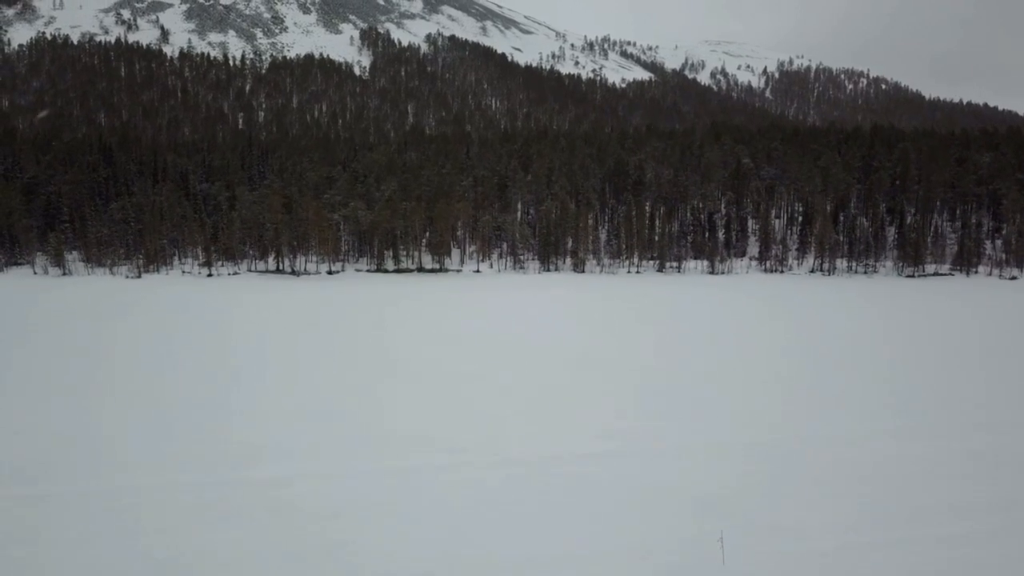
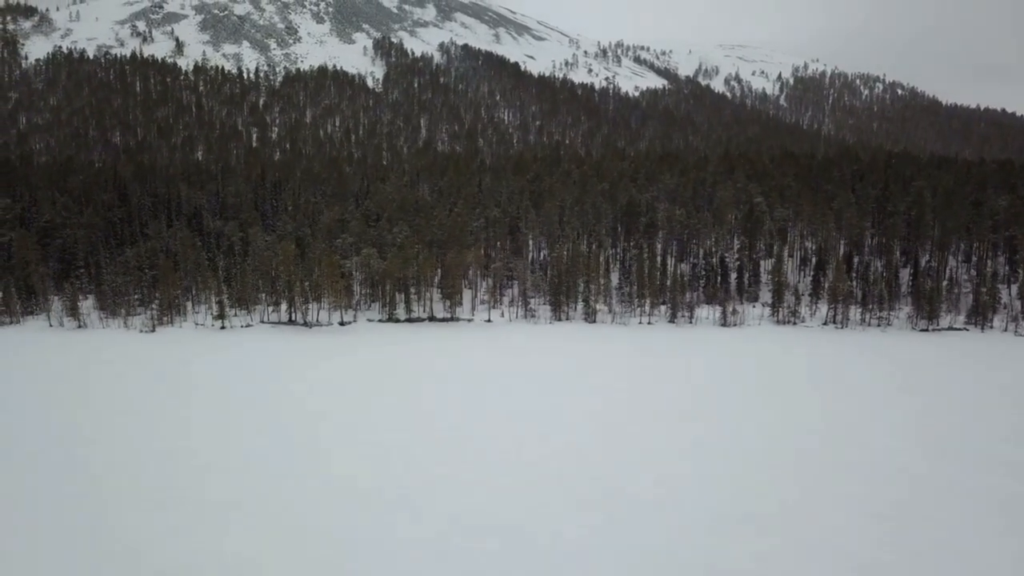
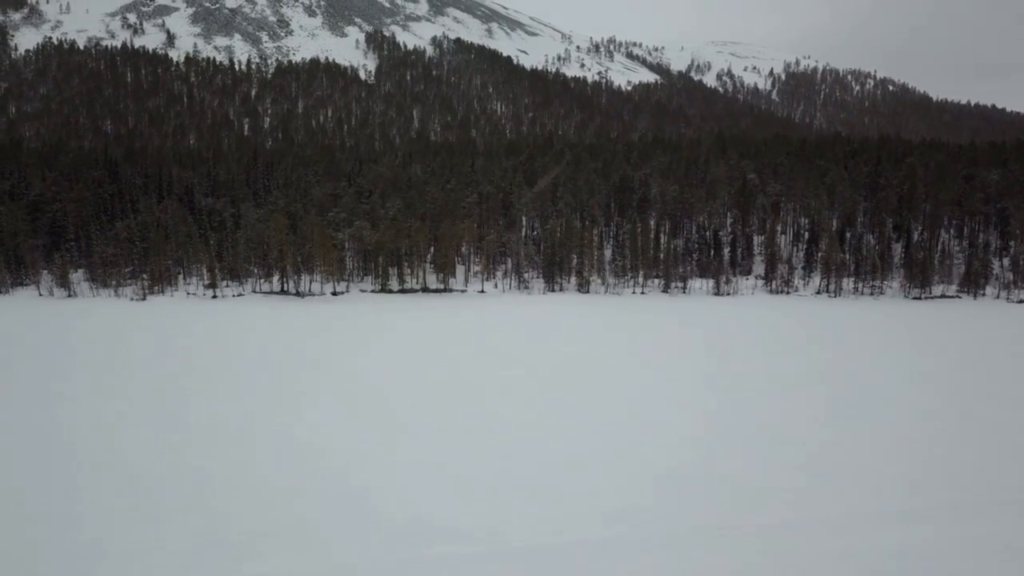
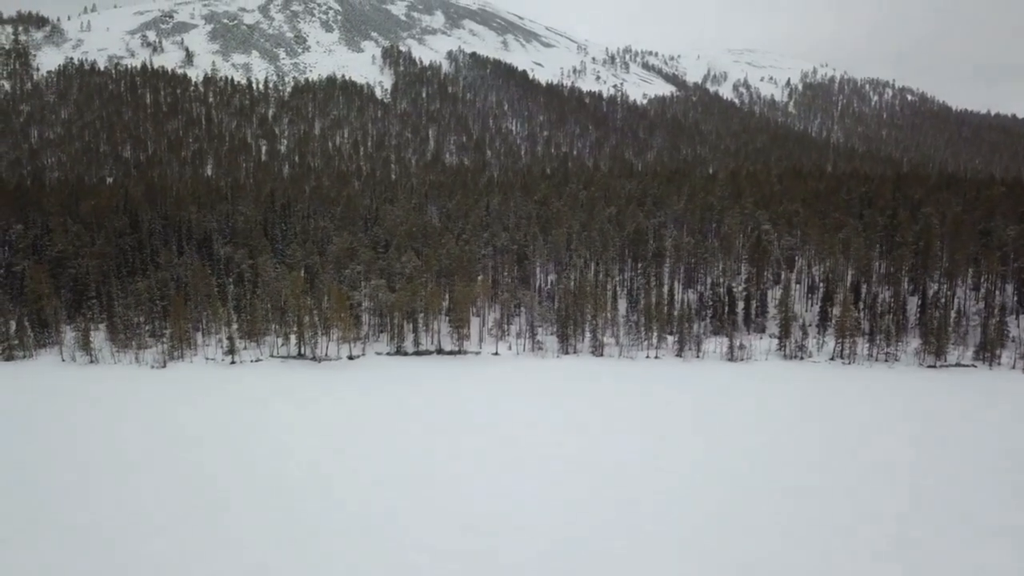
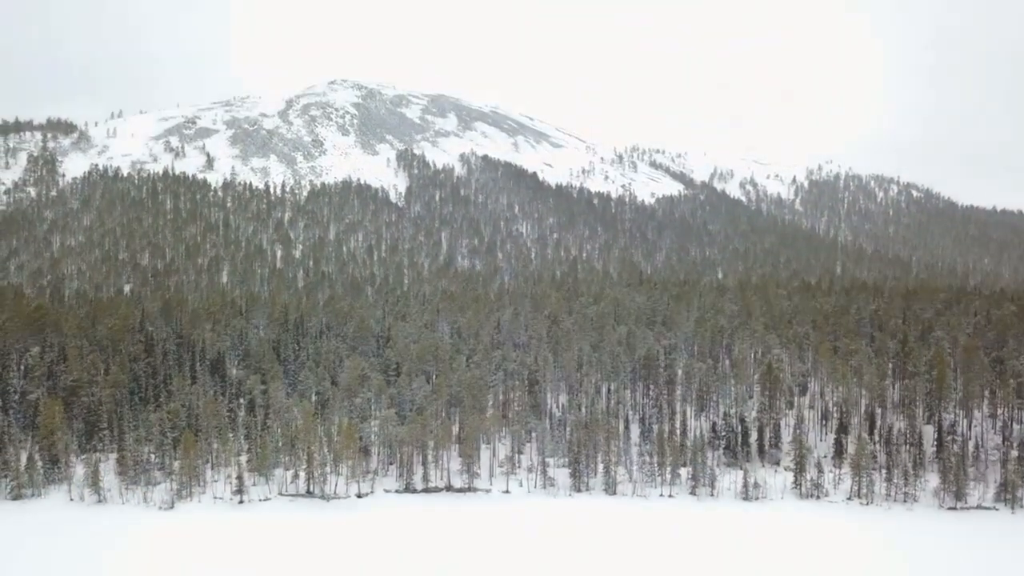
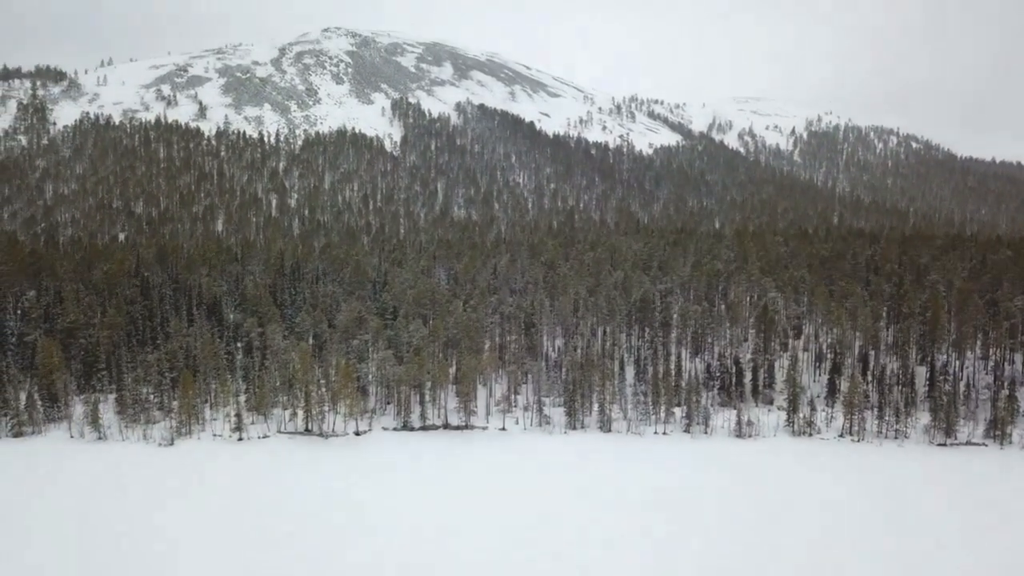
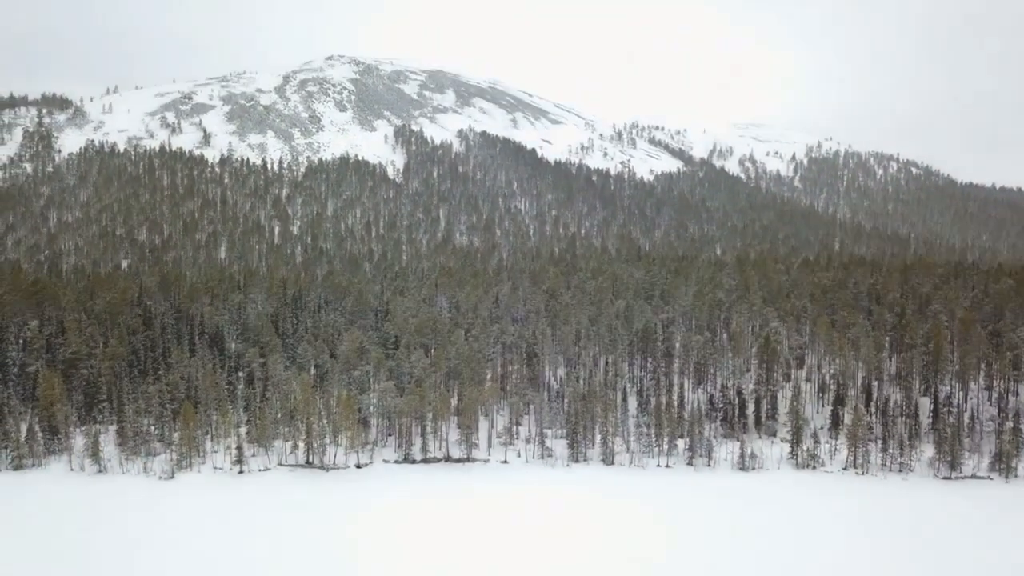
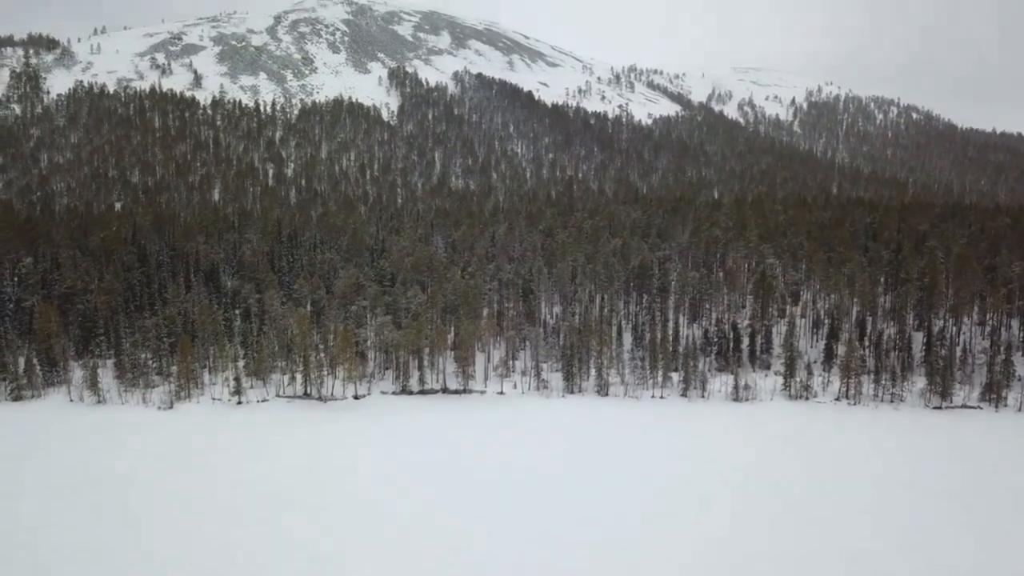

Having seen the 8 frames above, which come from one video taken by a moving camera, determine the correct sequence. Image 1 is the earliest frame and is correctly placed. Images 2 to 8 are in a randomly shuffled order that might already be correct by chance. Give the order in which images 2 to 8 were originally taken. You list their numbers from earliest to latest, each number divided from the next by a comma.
3, 2, 4, 8, 6, 7, 5
